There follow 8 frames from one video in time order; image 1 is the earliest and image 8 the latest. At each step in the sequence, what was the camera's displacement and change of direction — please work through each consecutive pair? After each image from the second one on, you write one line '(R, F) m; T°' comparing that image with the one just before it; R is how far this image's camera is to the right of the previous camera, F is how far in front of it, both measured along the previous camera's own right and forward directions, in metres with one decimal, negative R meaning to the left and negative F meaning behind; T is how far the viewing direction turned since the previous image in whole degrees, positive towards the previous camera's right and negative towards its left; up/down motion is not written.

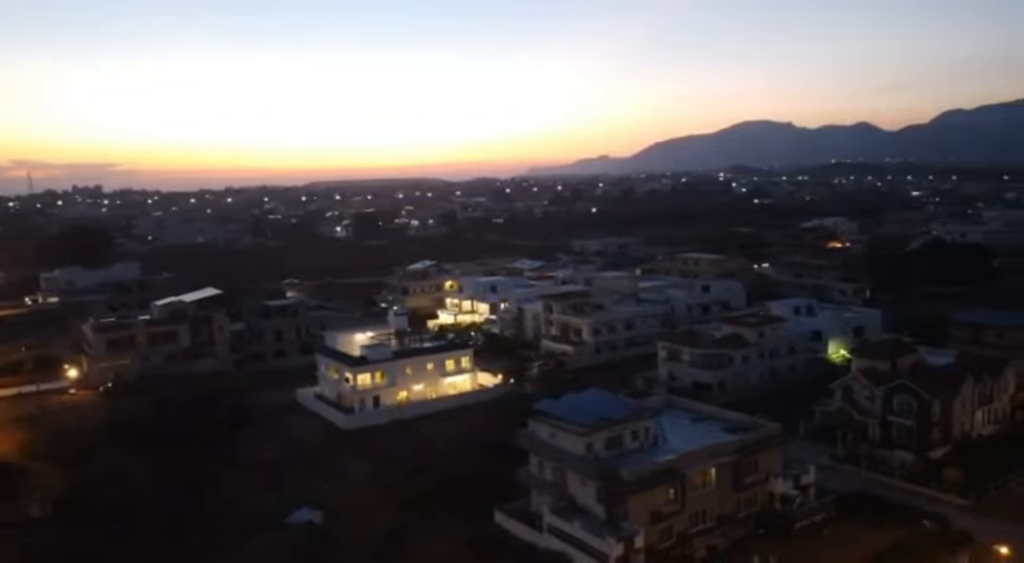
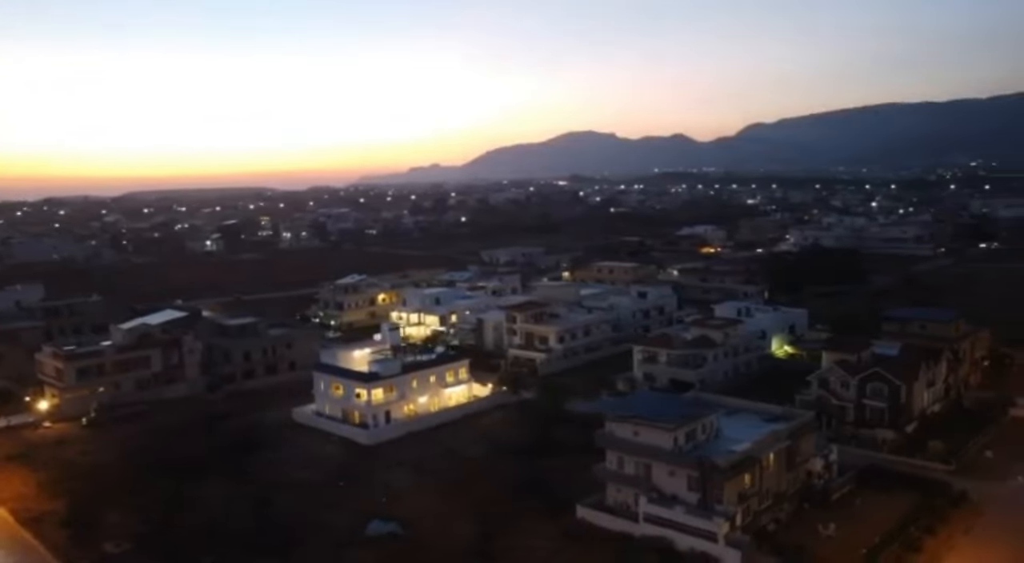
(-3.9, -0.6) m; +12°
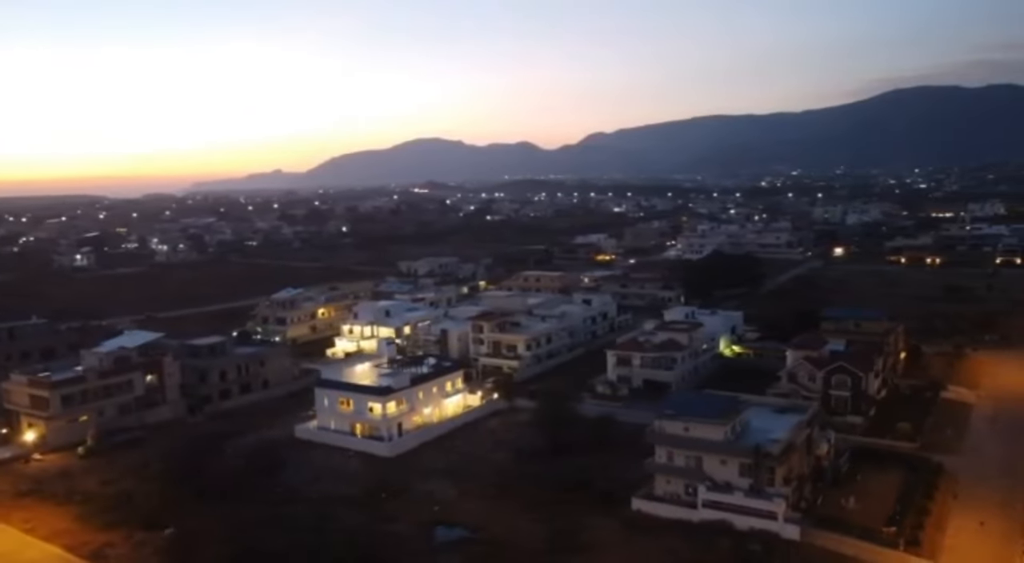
(-3.7, -0.6) m; +11°
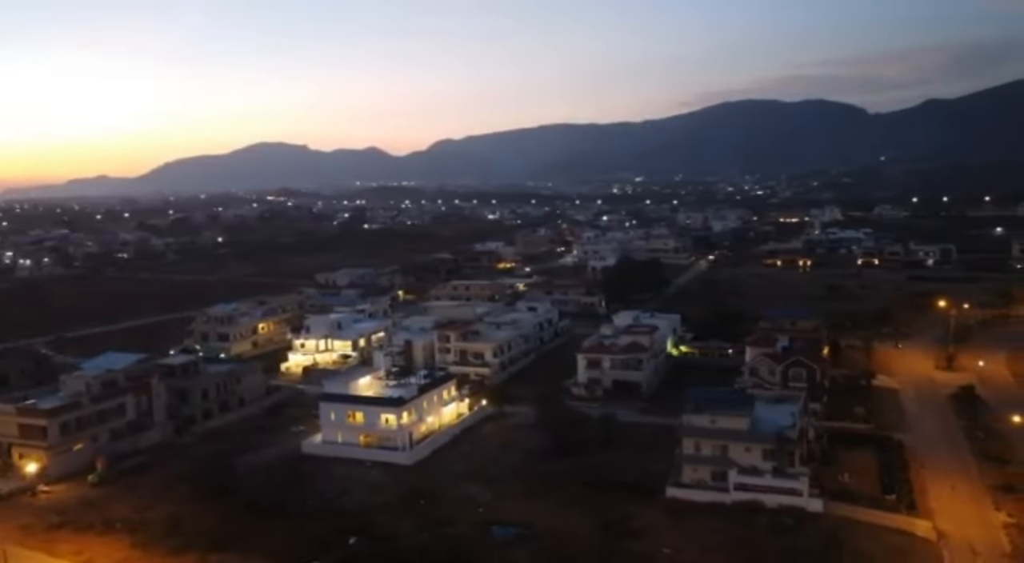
(-3.7, -0.7) m; +11°
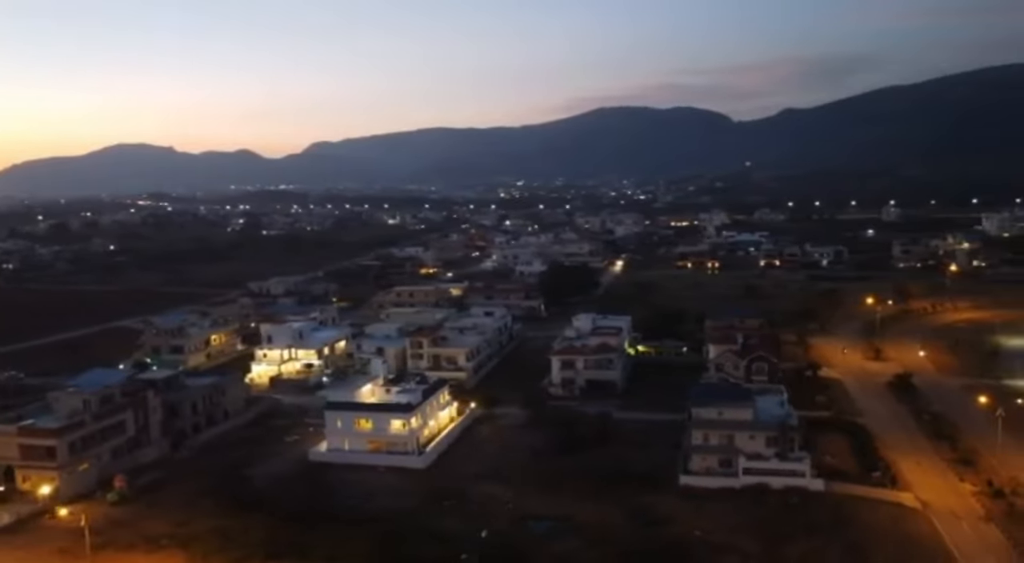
(-3.1, -0.7) m; +9°
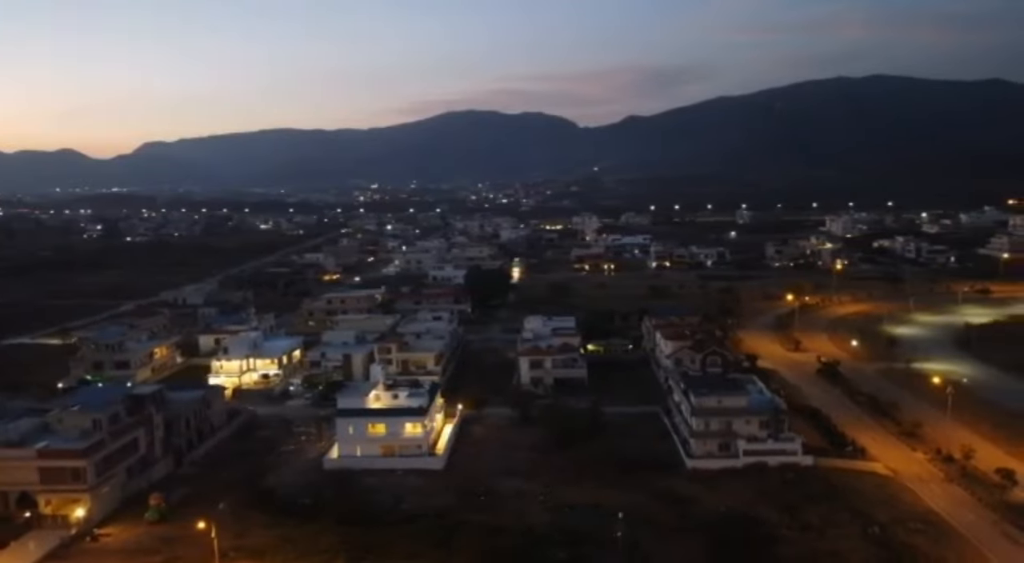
(-3.9, -0.7) m; +11°
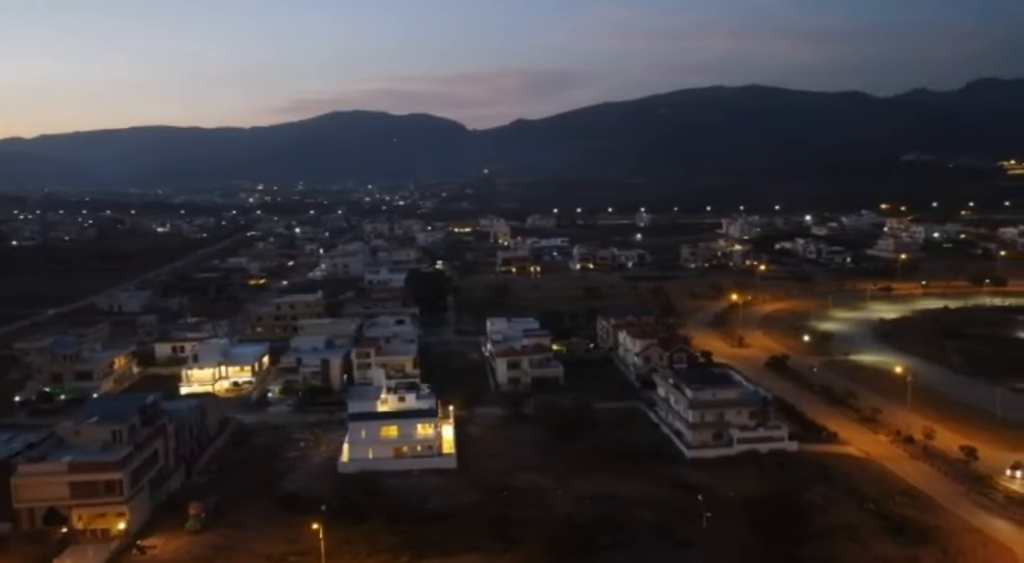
(-3.1, -0.6) m; +8°
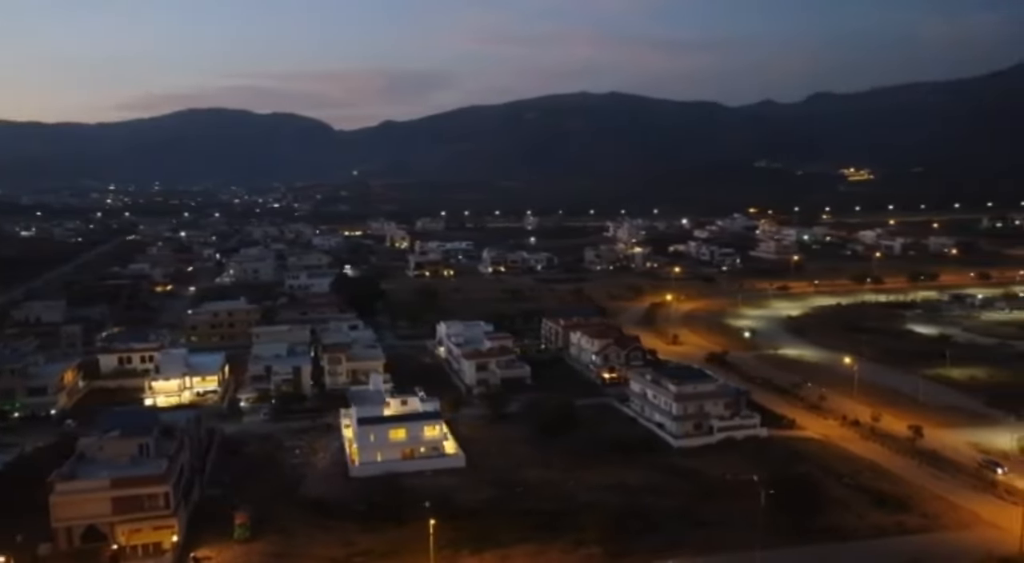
(-3.6, -0.7) m; +9°
